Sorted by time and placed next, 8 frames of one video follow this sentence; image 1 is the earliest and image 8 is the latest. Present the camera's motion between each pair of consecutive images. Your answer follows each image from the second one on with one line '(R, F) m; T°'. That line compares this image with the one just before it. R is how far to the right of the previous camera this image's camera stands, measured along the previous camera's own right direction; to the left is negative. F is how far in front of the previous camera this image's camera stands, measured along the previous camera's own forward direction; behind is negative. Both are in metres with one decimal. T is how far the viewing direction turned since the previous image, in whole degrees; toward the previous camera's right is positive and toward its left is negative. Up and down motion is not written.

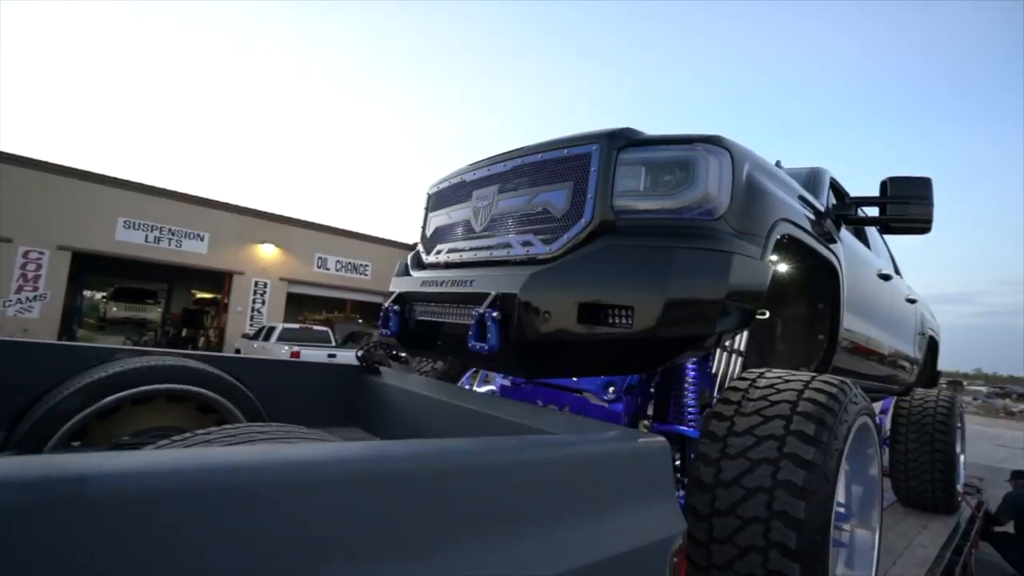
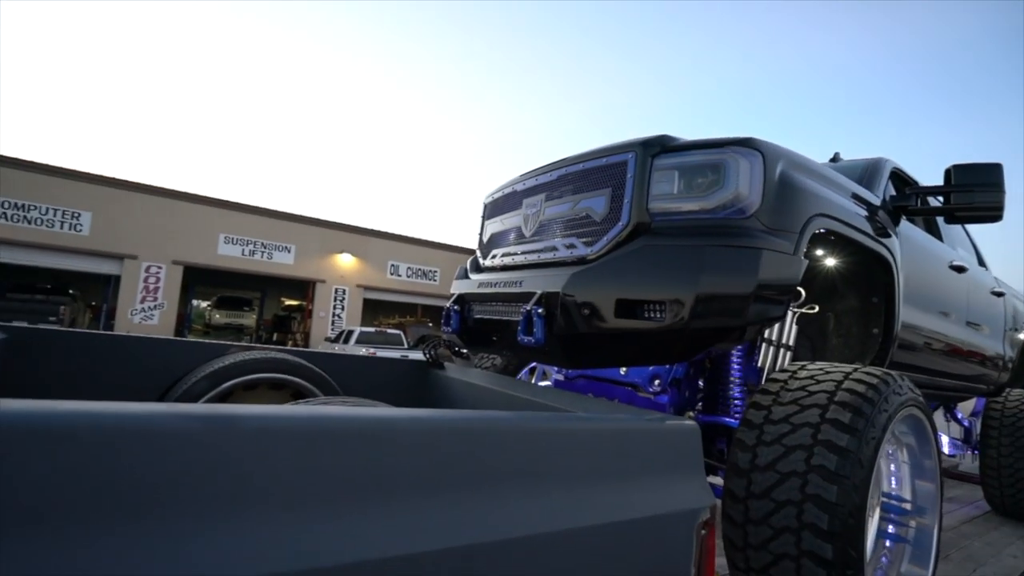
(+0.1, -0.2) m; -8°
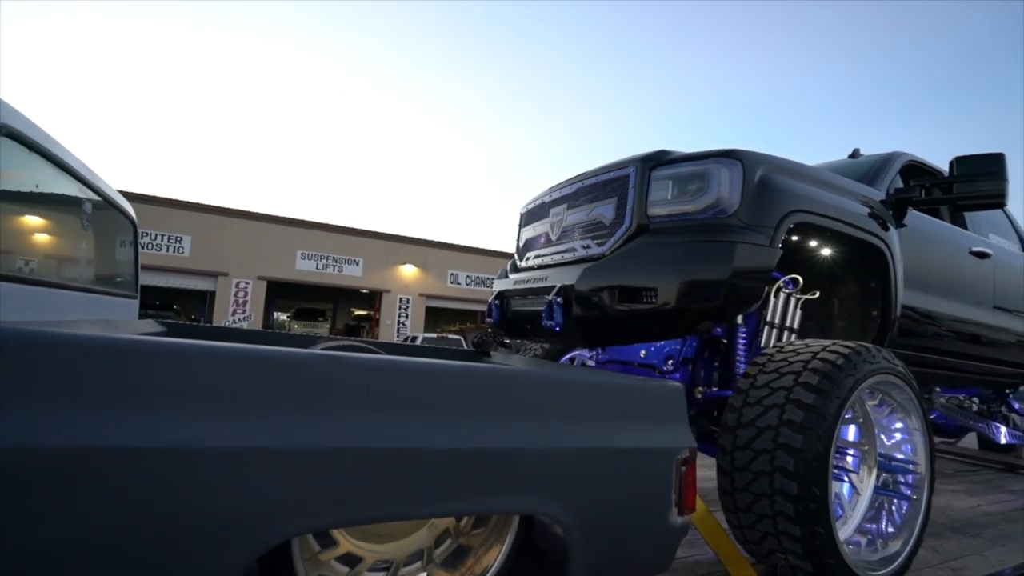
(+0.2, -0.5) m; -7°
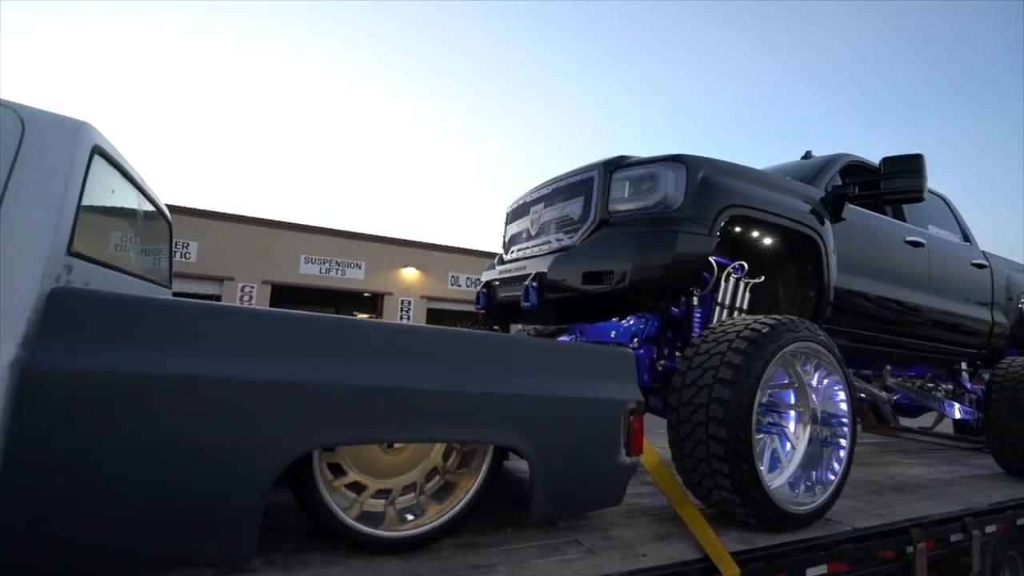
(+0.1, -0.4) m; 0°
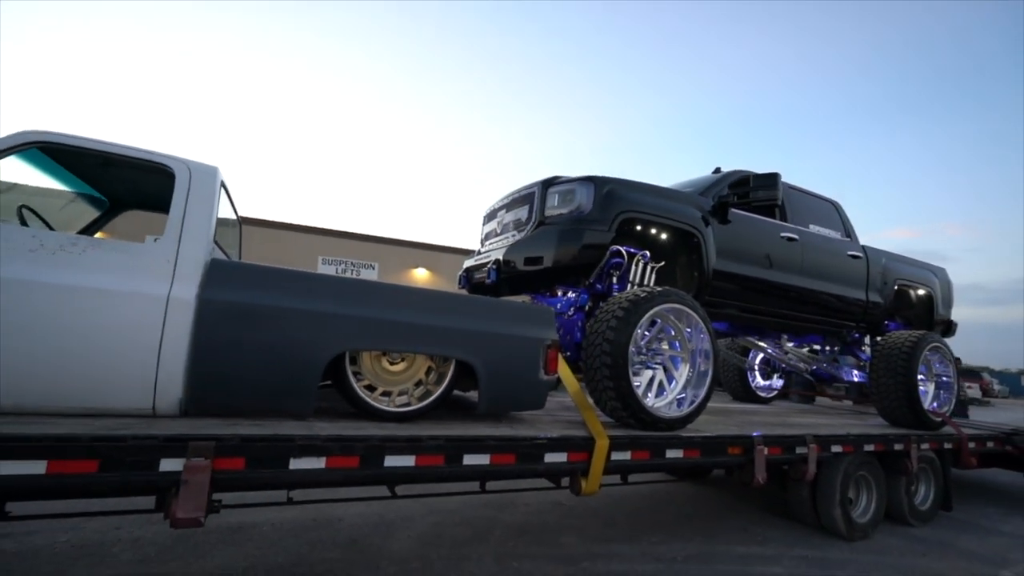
(+0.4, -1.2) m; -1°
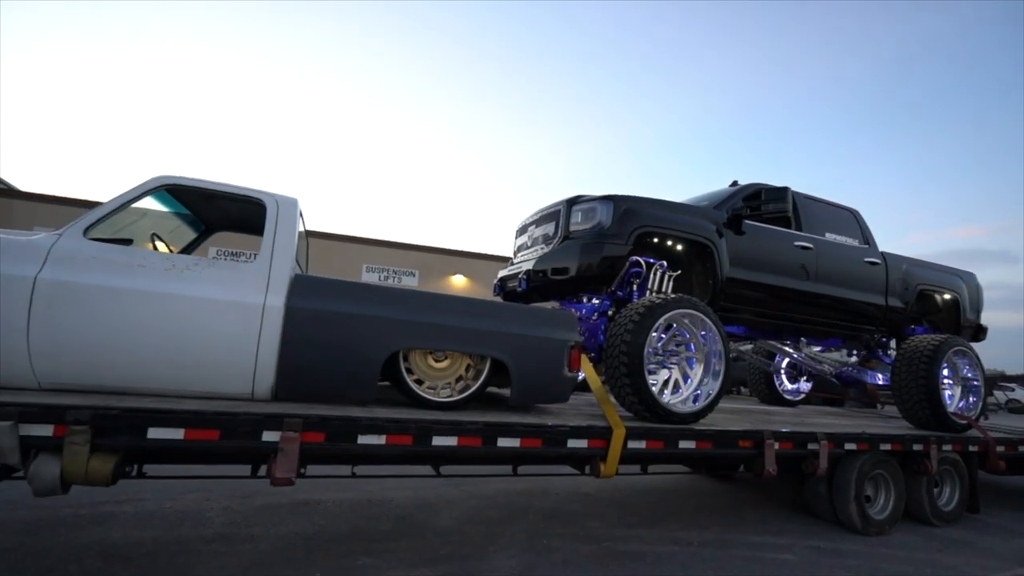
(+0.1, -0.5) m; -5°
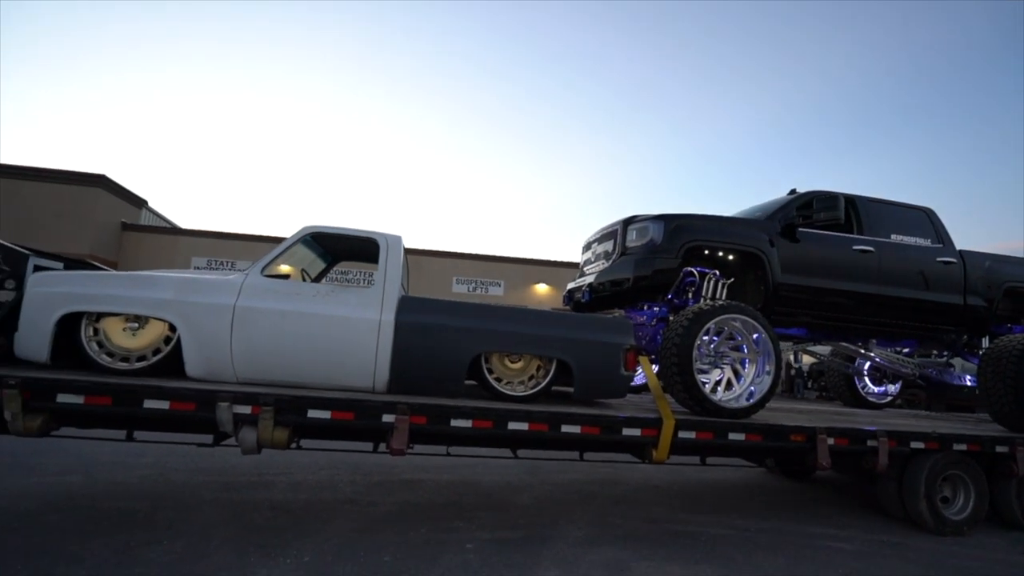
(+0.3, -0.7) m; -10°
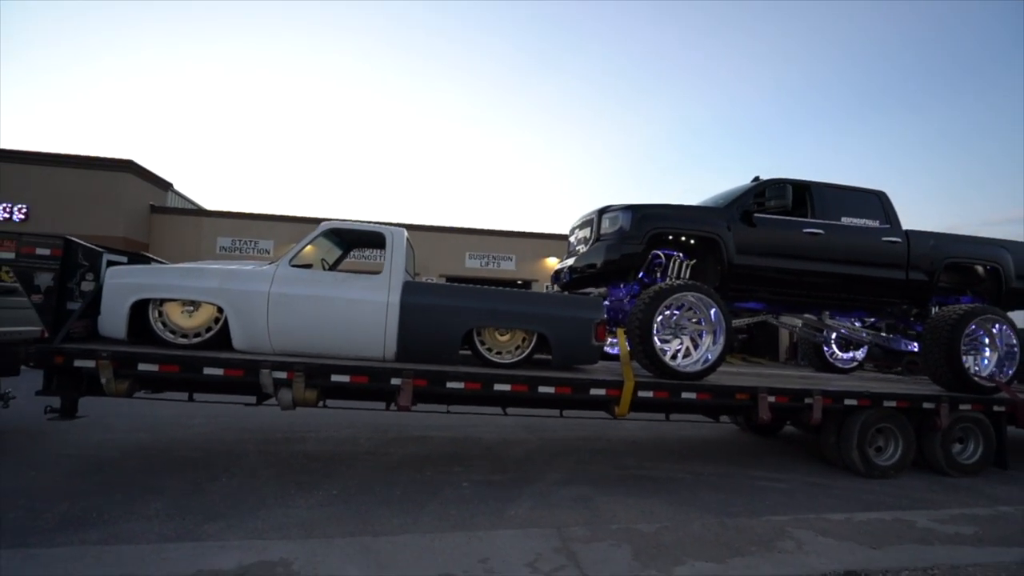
(+0.3, -0.8) m; -2°
